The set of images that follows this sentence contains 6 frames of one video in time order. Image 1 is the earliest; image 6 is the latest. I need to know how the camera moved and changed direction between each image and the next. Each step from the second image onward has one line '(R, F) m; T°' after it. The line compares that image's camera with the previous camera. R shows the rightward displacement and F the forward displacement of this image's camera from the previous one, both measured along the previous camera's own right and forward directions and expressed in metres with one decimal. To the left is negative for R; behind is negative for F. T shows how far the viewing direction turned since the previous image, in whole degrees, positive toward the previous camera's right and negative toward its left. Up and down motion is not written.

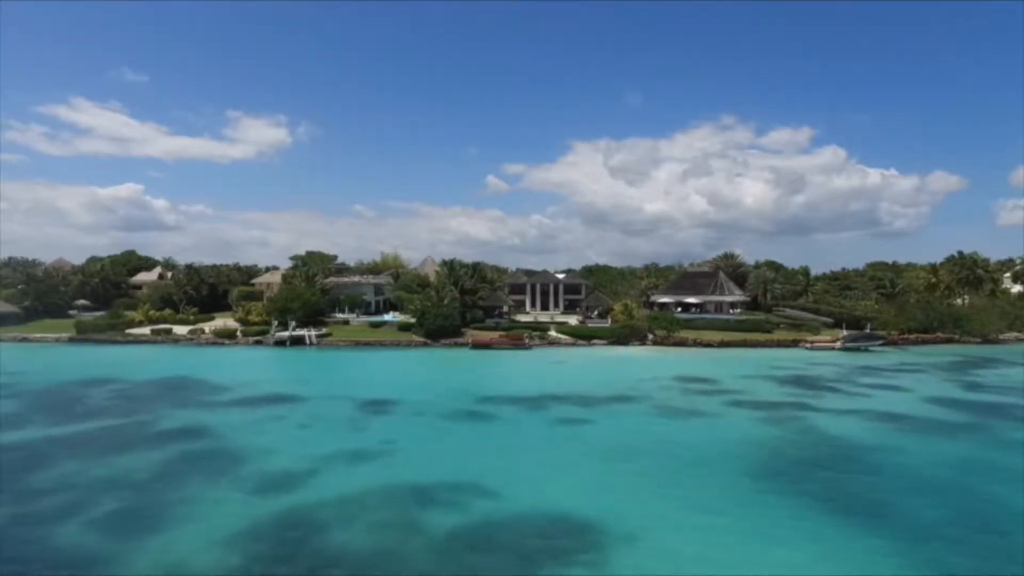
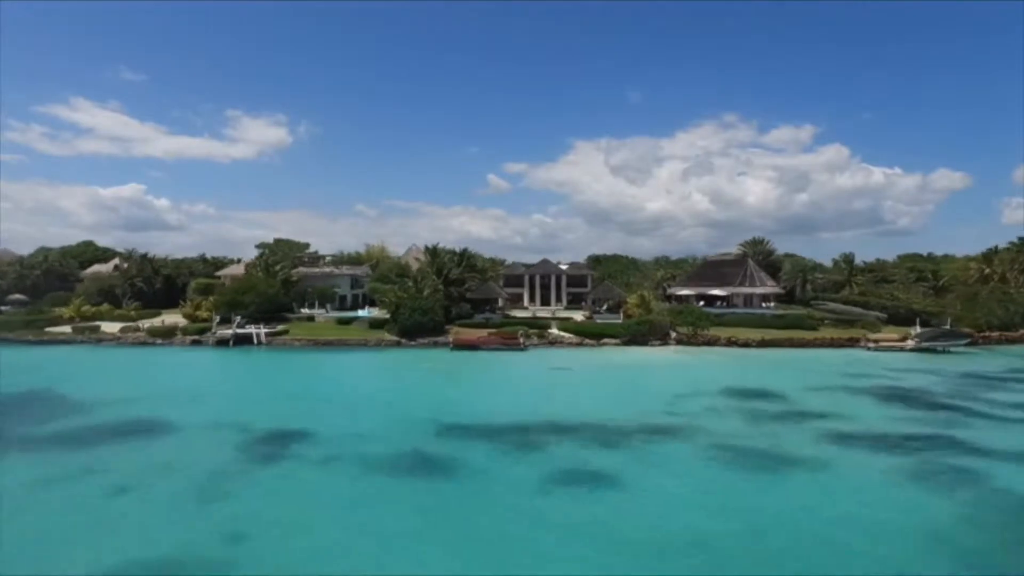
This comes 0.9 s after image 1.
(+1.0, +15.2) m; 0°
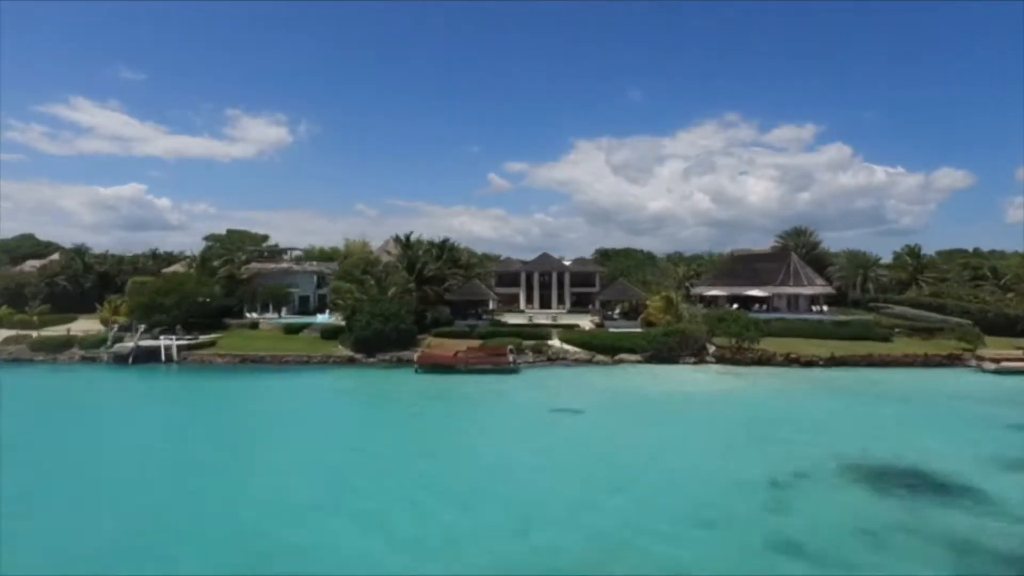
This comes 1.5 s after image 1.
(+1.1, +16.9) m; 0°
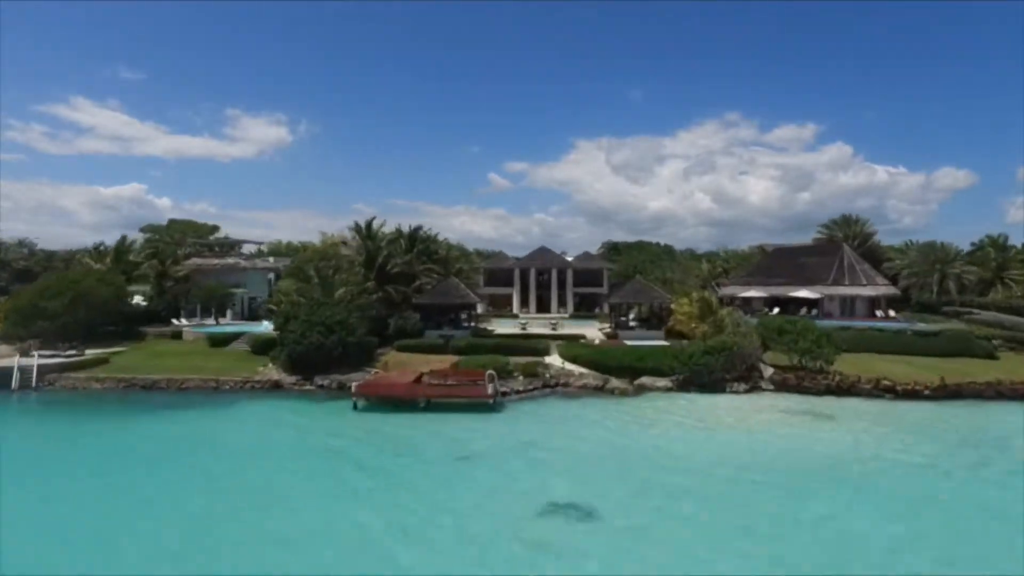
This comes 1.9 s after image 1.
(+1.1, +14.6) m; 0°
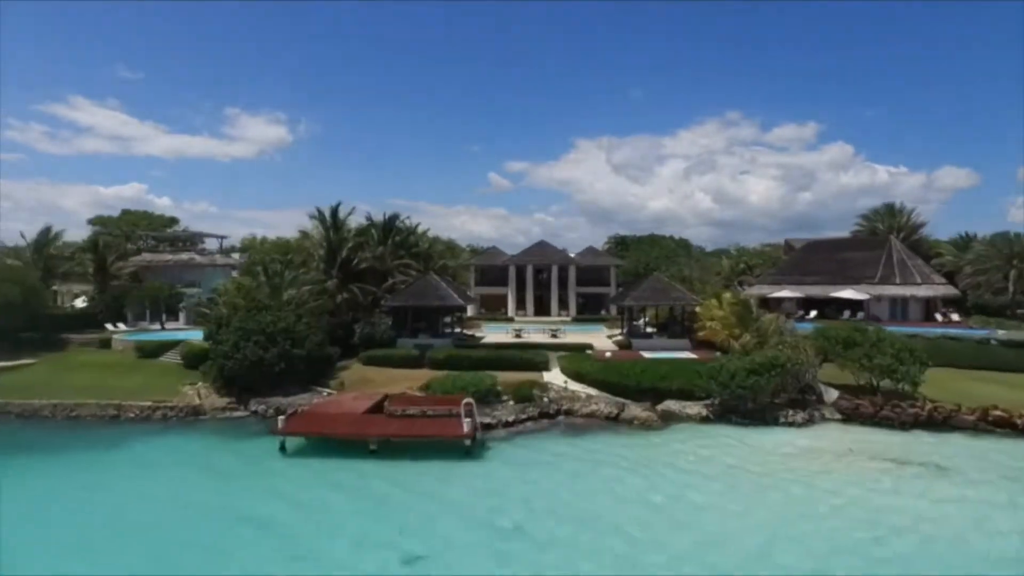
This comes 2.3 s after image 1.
(+0.6, +9.2) m; 0°
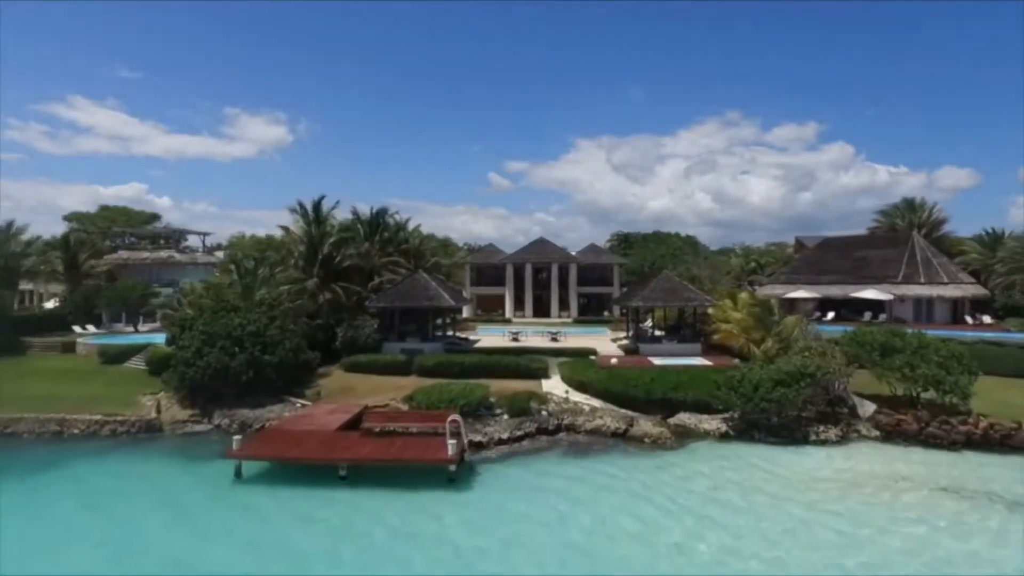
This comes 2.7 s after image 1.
(+0.2, +3.6) m; 0°
